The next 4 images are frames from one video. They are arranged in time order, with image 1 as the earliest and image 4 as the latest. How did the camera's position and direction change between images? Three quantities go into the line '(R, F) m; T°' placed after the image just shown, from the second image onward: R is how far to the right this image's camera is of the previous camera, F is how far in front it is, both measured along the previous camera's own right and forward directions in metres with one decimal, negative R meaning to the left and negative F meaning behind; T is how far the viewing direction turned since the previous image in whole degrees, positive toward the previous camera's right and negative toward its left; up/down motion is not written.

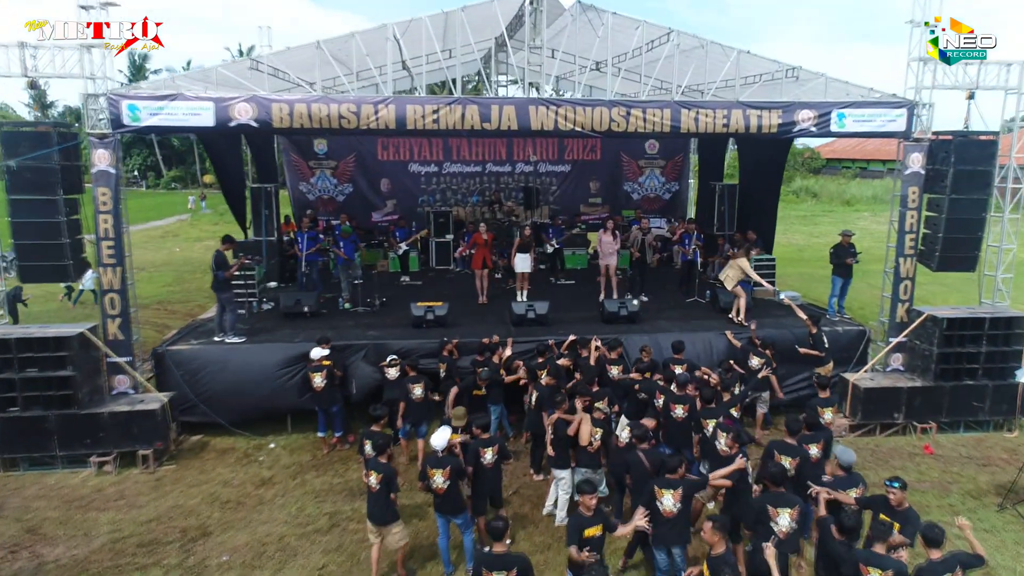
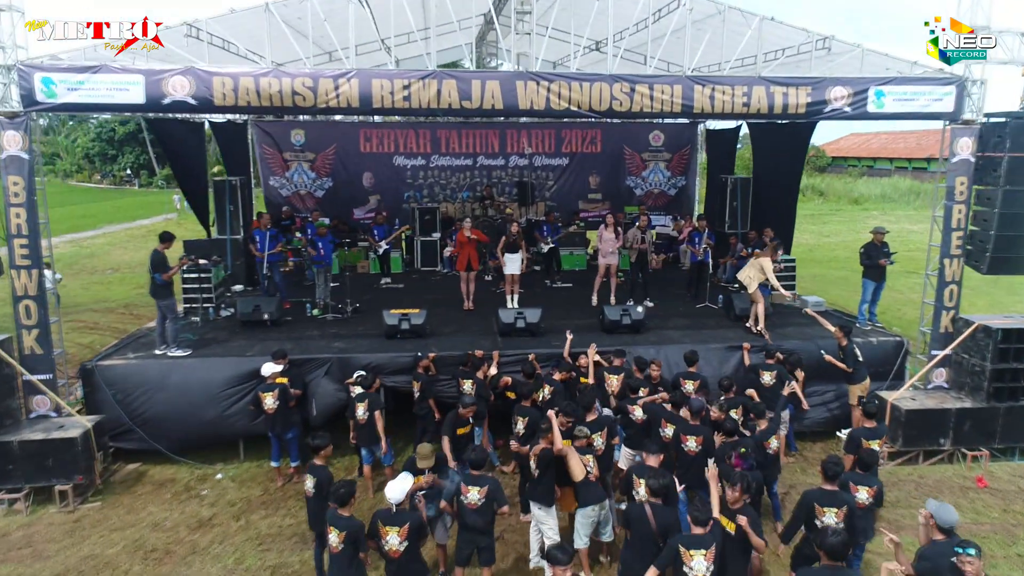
(+0.3, +1.3) m; 0°
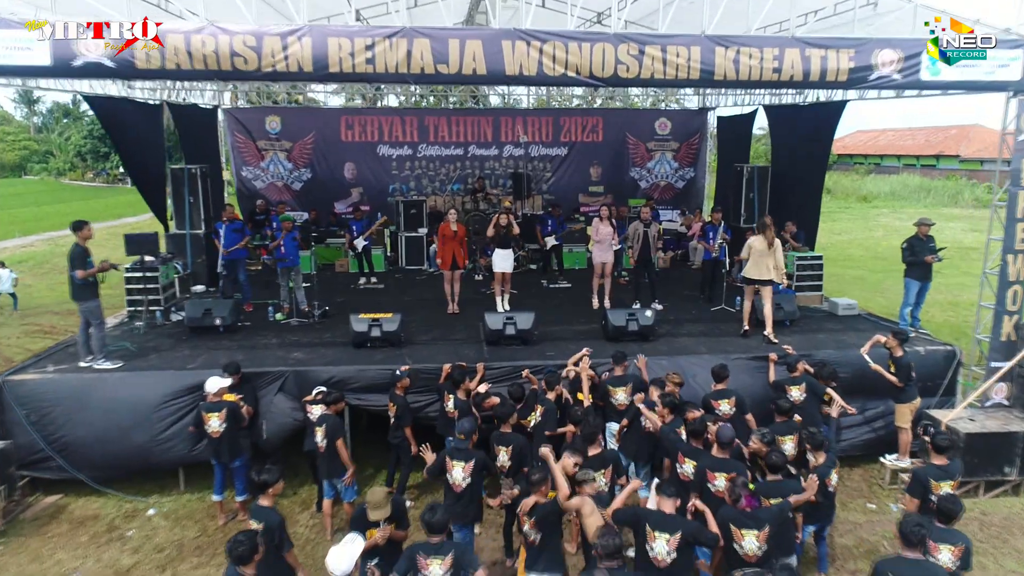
(+0.2, +1.3) m; 0°
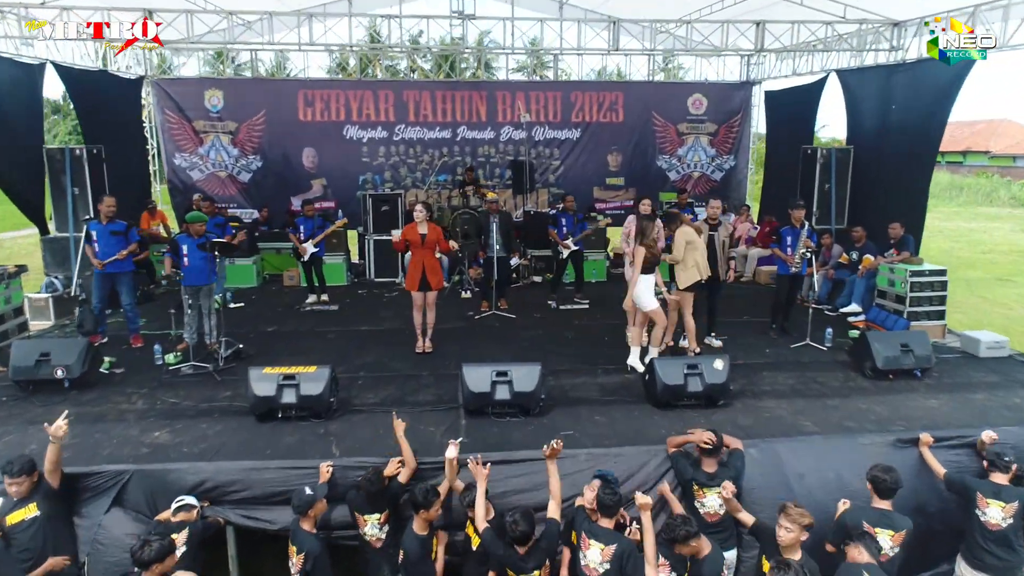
(+0.1, +2.9) m; 0°
